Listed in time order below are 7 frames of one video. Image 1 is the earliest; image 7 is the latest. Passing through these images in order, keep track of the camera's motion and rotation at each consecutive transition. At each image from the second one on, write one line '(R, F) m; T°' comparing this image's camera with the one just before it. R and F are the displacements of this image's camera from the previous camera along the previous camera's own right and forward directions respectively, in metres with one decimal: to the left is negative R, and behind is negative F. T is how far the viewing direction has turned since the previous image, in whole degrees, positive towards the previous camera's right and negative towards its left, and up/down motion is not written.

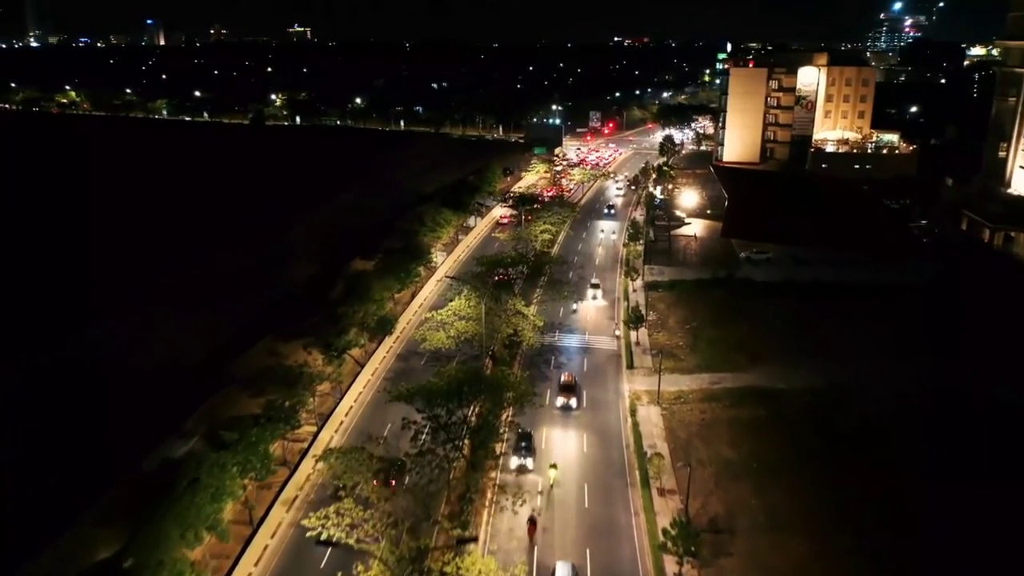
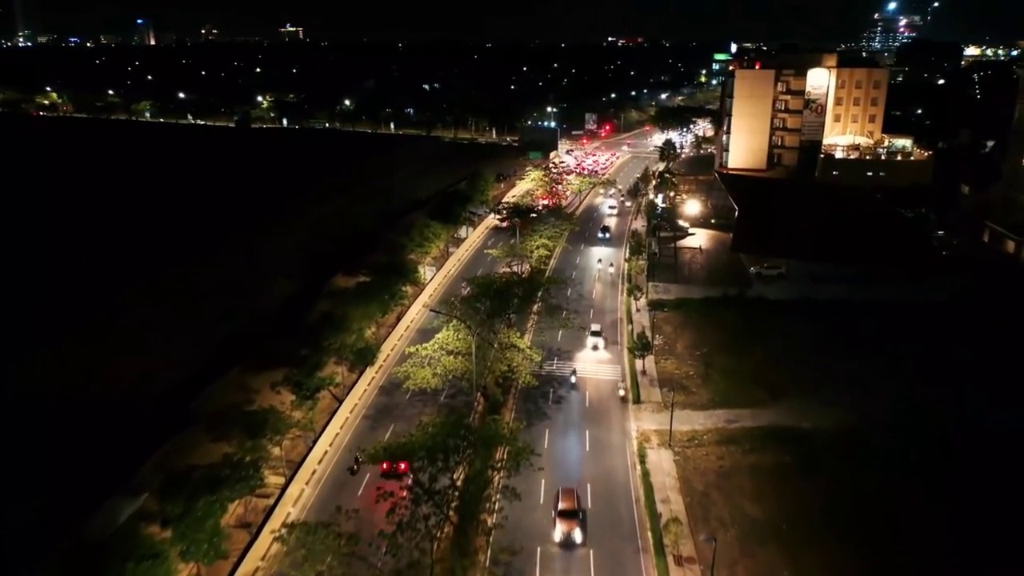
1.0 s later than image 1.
(0.0, +3.0) m; 0°
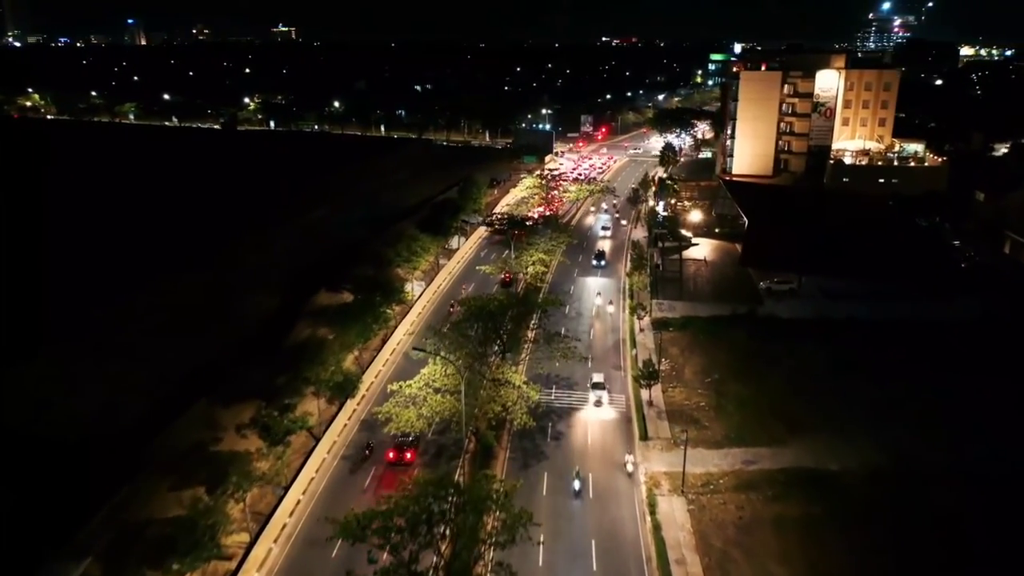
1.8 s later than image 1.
(0.0, +2.6) m; 0°
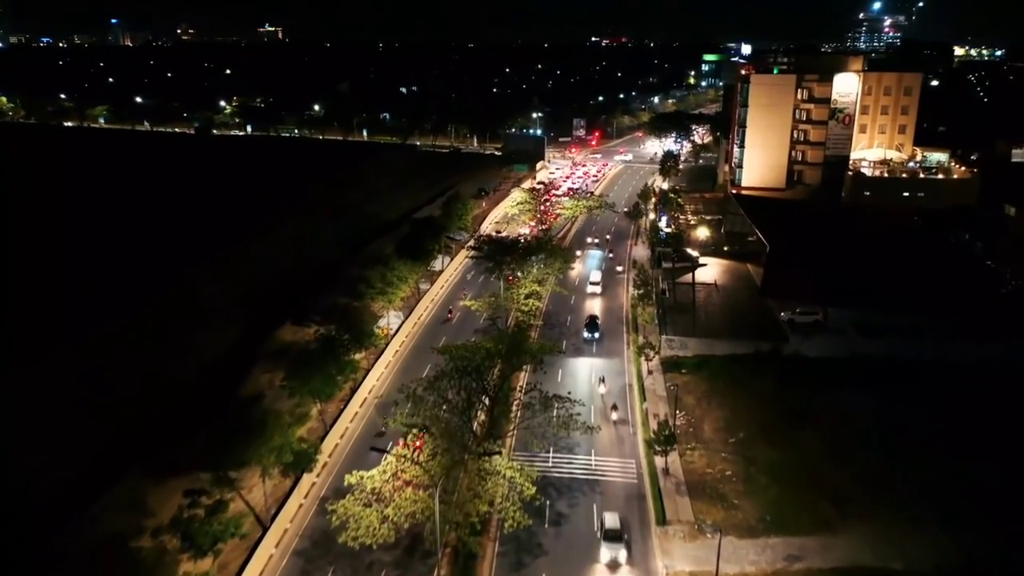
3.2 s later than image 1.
(0.0, +4.5) m; +1°
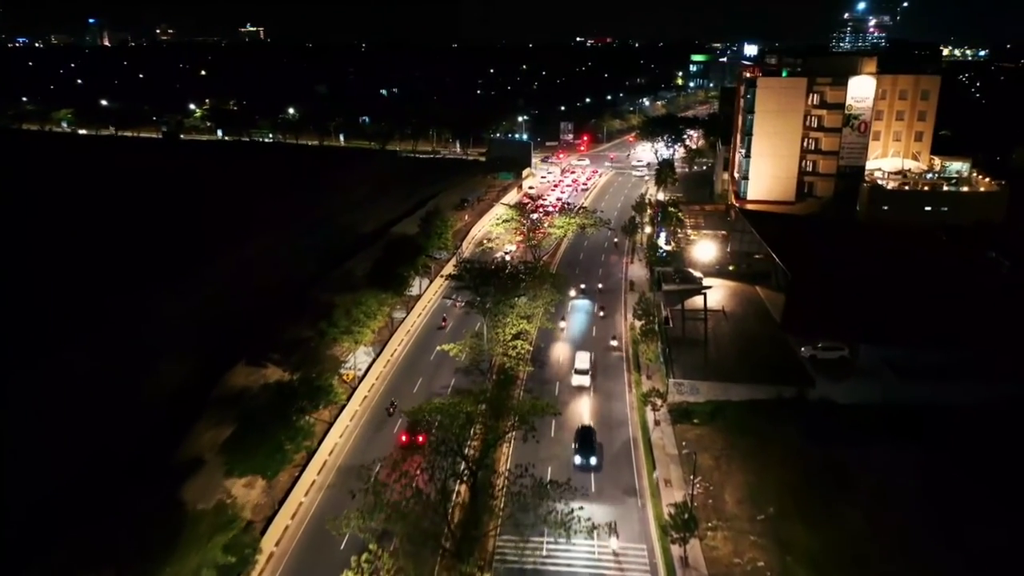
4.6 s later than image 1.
(0.0, +4.2) m; +1°
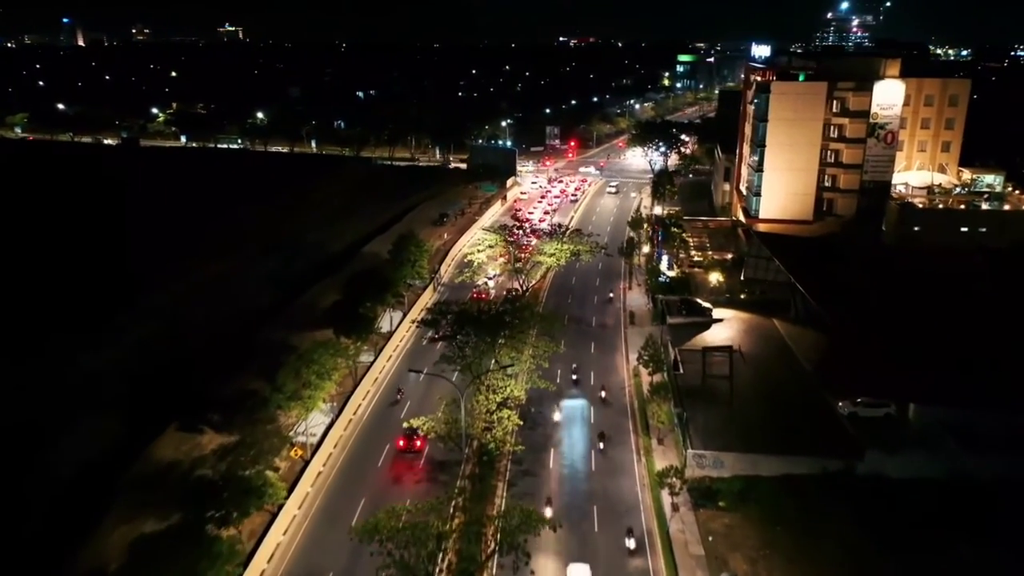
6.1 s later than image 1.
(0.0, +4.9) m; +1°
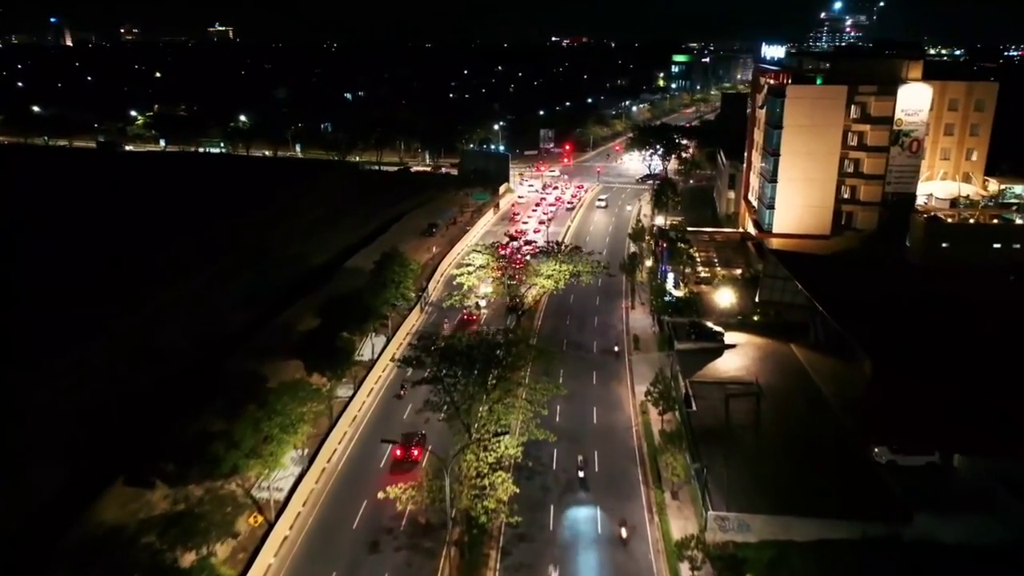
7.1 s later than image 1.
(0.0, +3.0) m; +1°
